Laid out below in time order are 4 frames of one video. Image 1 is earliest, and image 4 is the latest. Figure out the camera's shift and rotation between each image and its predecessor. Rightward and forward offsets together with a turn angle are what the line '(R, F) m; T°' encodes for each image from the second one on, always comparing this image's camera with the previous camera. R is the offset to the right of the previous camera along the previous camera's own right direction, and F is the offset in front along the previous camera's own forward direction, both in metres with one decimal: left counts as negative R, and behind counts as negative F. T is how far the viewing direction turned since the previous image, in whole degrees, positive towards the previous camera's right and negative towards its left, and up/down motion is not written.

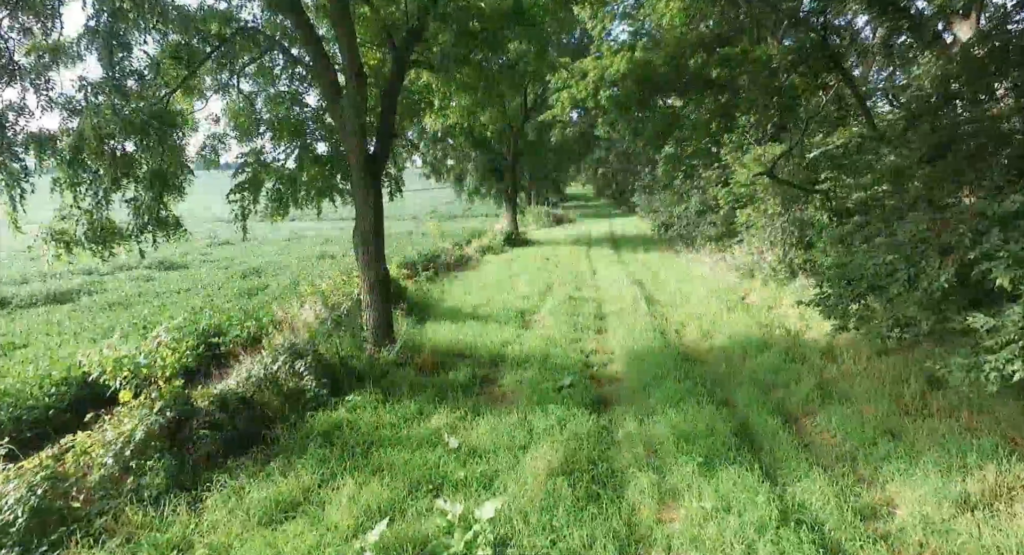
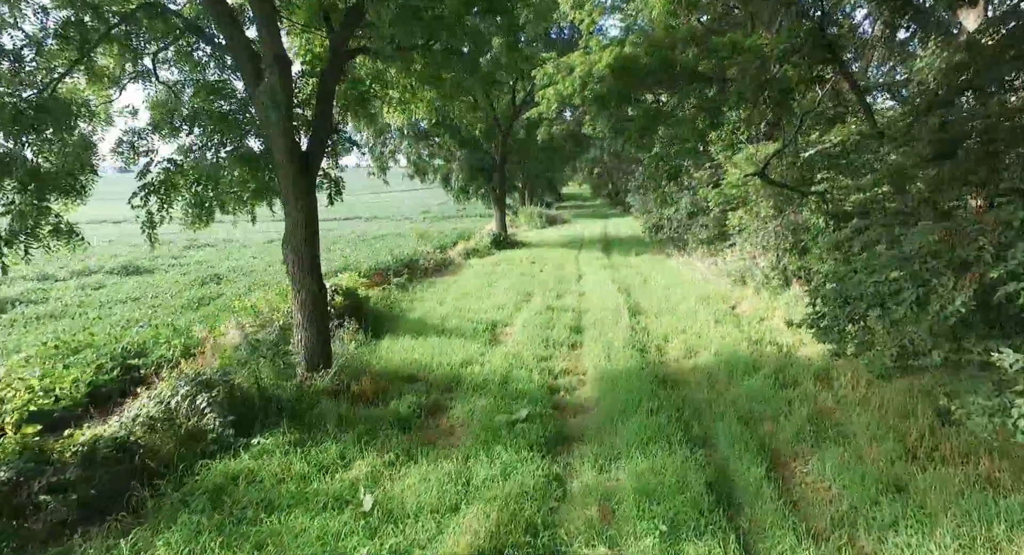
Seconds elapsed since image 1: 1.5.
(+0.4, +0.8) m; 0°
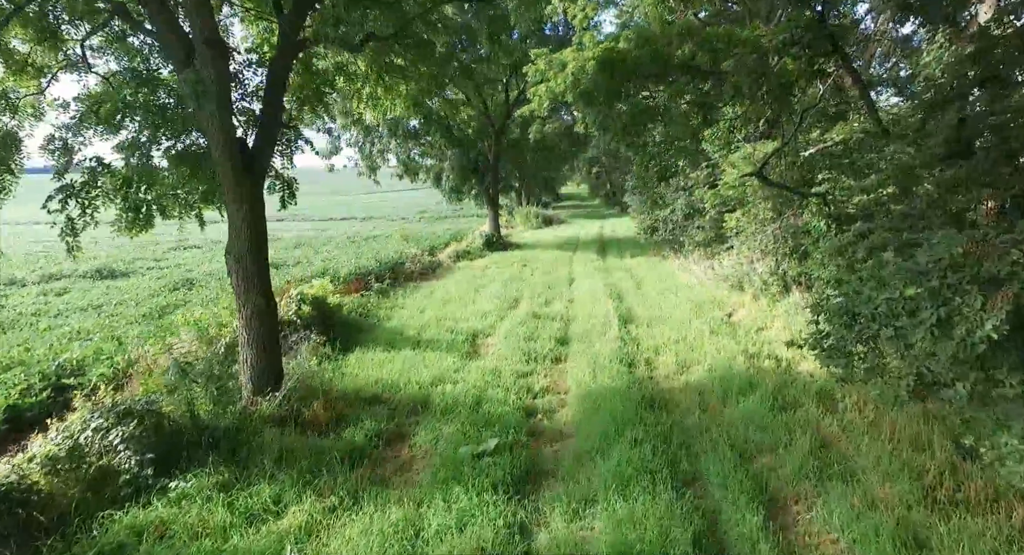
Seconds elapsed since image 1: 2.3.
(+0.2, +0.6) m; 0°
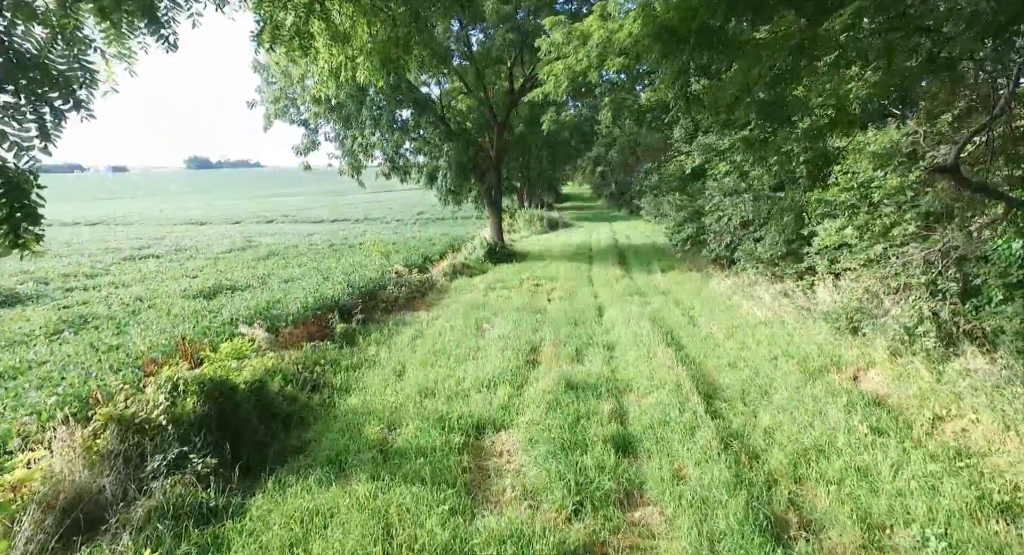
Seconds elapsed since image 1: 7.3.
(-0.3, +3.5) m; 0°
